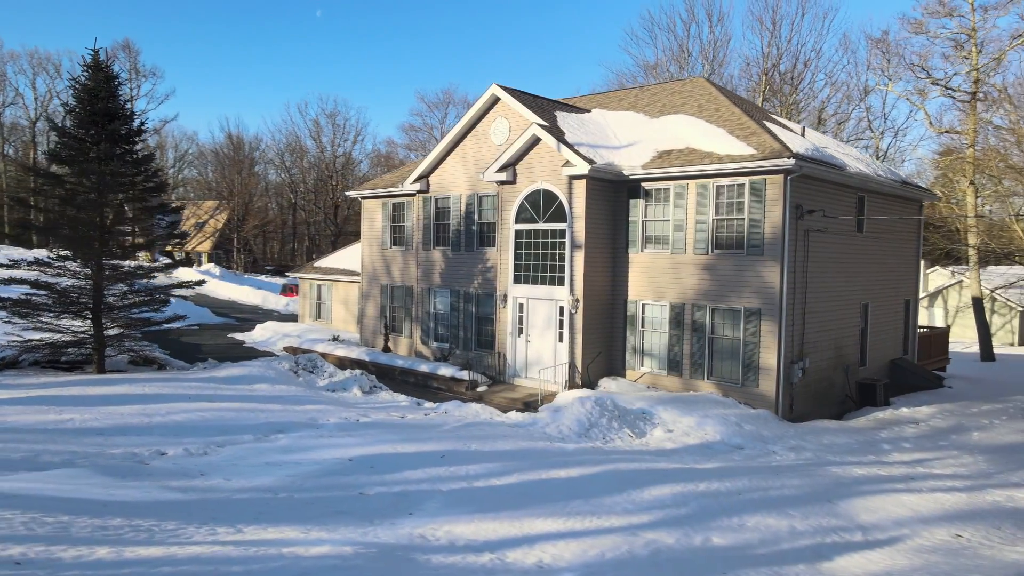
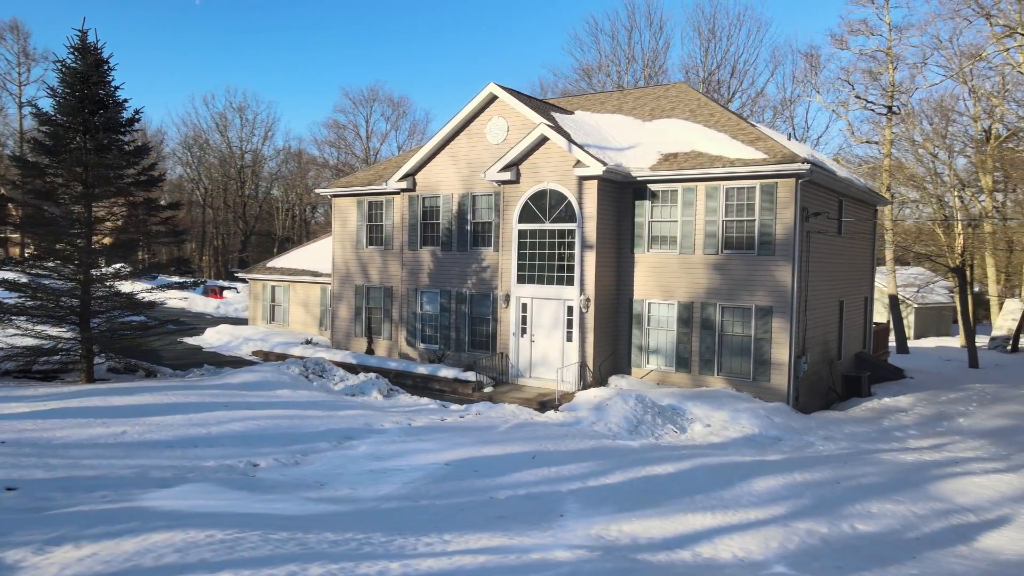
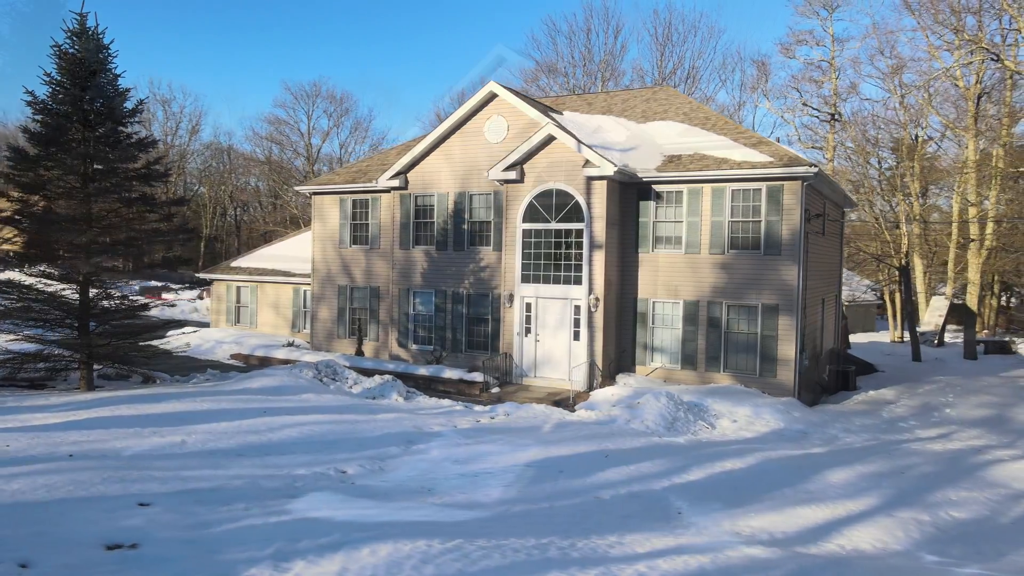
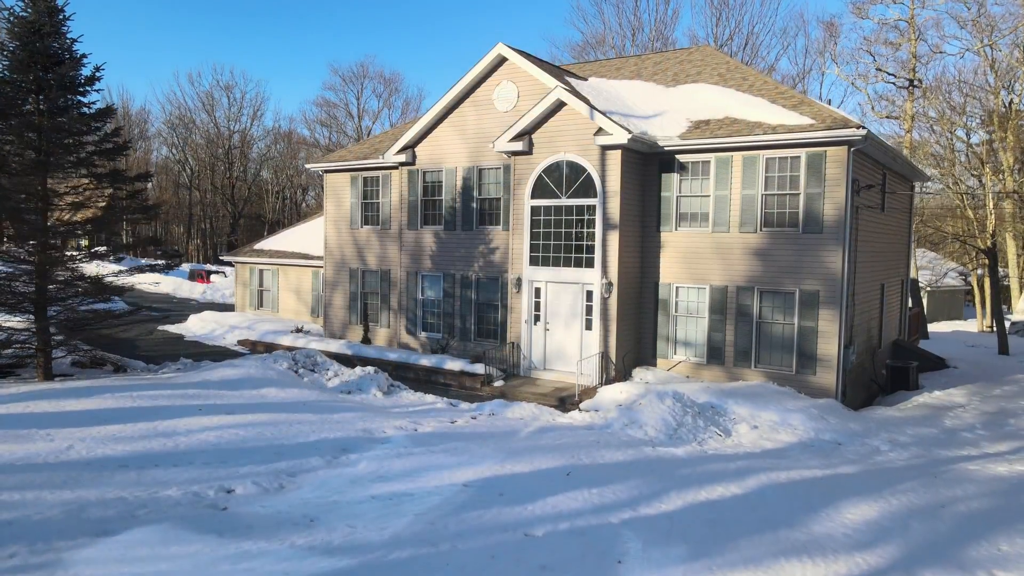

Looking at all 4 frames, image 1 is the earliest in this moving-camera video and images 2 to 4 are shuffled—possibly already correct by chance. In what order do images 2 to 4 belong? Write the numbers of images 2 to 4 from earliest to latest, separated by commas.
2, 3, 4
